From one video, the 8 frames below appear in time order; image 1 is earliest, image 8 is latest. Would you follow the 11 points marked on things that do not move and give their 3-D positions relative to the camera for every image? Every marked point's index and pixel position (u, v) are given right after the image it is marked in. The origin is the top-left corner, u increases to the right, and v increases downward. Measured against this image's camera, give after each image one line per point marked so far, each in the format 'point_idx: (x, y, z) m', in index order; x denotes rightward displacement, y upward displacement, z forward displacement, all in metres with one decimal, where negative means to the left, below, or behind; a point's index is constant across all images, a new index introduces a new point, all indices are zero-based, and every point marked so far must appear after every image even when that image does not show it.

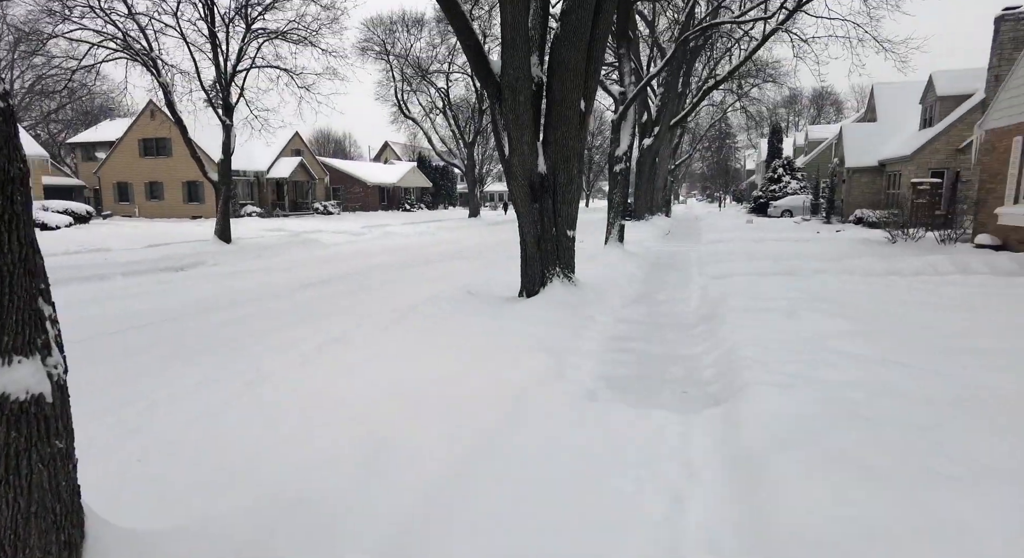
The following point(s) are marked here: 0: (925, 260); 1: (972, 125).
0: (+7.0, +0.3, +9.8) m
1: (+15.5, +5.2, +19.7) m
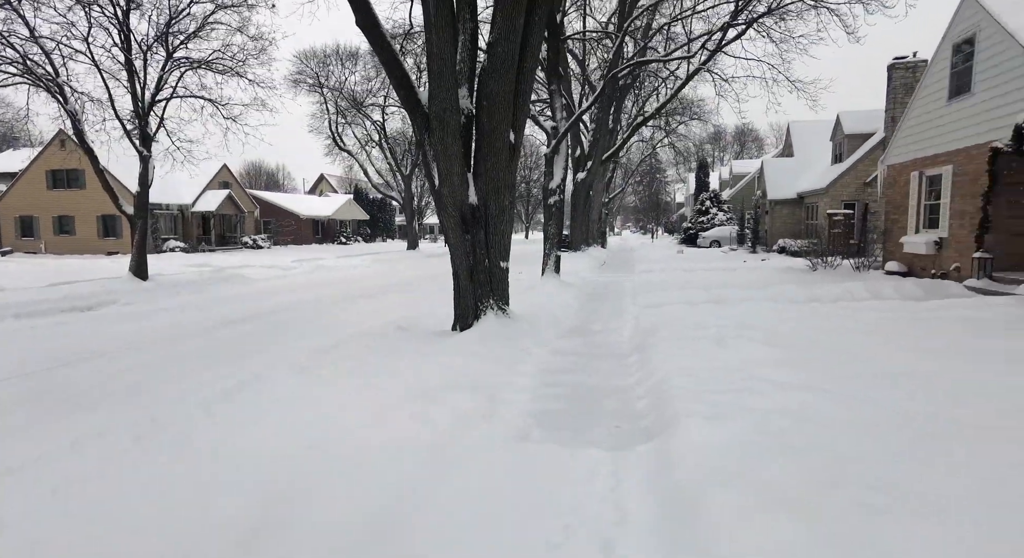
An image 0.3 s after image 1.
0: (+5.9, -0.1, +10.3) m
1: (+13.3, +4.3, +21.3) m
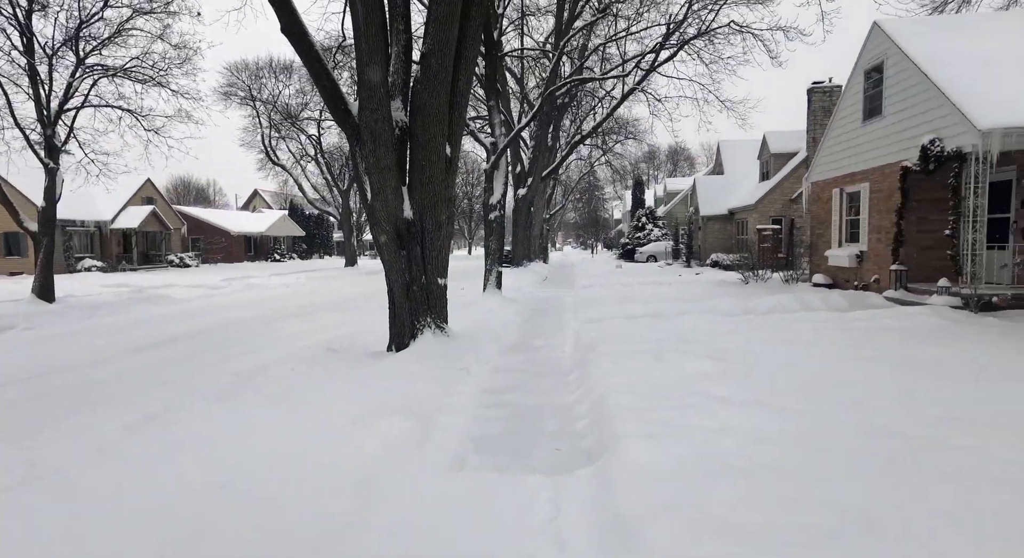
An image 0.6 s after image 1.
0: (+4.8, -0.4, +10.7) m
1: (+11.0, +3.8, +22.4) m
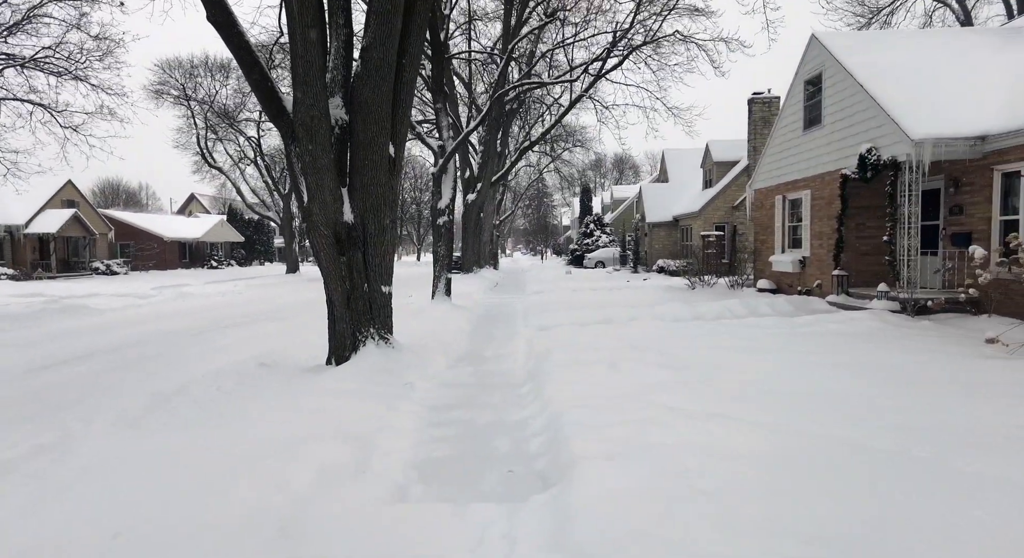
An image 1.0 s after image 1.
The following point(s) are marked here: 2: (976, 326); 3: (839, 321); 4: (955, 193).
0: (+3.9, -0.5, +10.7) m
1: (+9.1, +3.6, +23.0) m
2: (+6.2, -0.6, +7.9) m
3: (+4.8, -0.6, +8.5) m
4: (+6.8, +1.4, +9.0) m
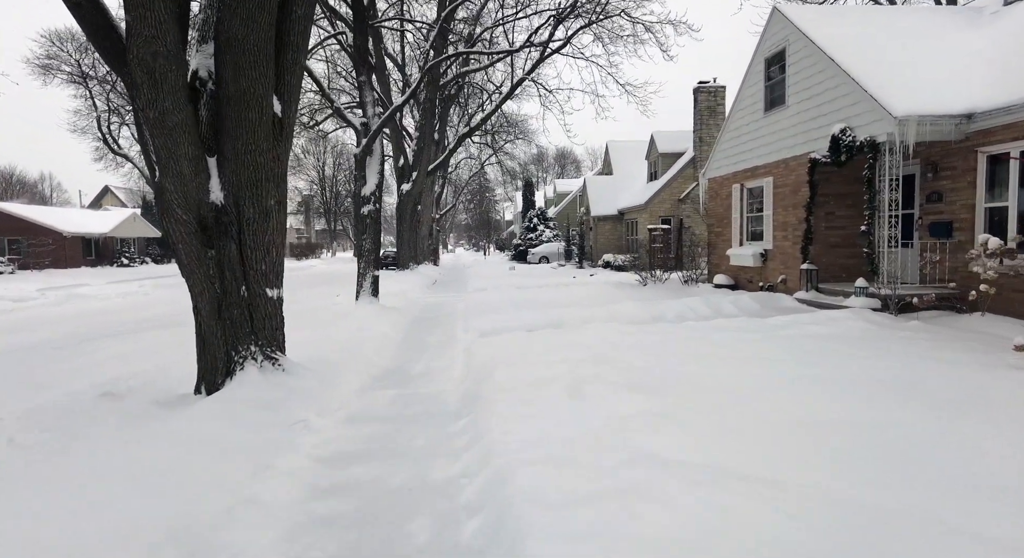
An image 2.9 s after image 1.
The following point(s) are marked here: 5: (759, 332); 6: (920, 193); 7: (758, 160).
0: (+2.8, -0.4, +9.6) m
1: (+6.8, +3.8, +22.3) m
2: (+5.5, -0.6, +7.0) m
3: (+3.9, -0.6, +7.5) m
4: (+5.9, +1.4, +8.2) m
5: (+3.1, -0.7, +7.3) m
6: (+5.9, +1.2, +8.4) m
7: (+4.8, +2.3, +11.4) m
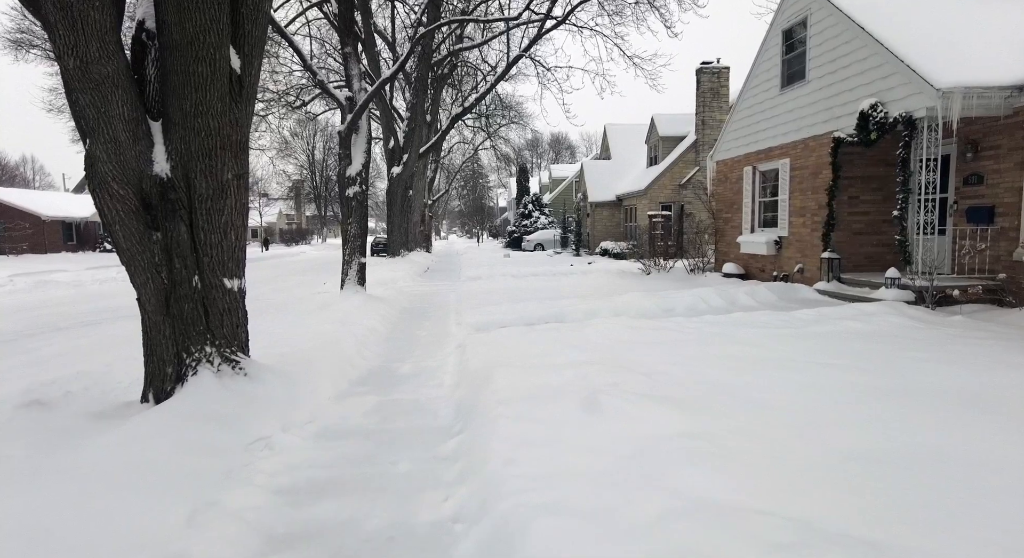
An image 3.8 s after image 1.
0: (+2.8, -0.2, +8.9) m
1: (+6.6, +4.3, +21.5) m
2: (+5.5, -0.5, +6.3) m
3: (+3.9, -0.4, +6.8) m
4: (+5.9, +1.6, +7.5) m
5: (+3.1, -0.5, +6.5) m
6: (+5.9, +1.4, +7.7) m
7: (+4.8, +2.5, +10.7) m
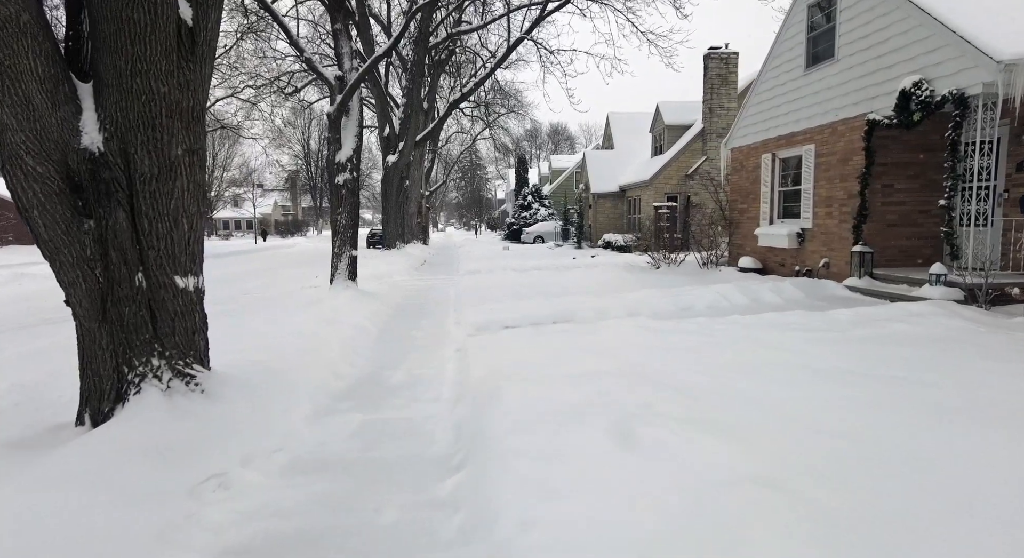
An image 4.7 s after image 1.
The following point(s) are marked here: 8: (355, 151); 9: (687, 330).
0: (+2.8, -0.2, +8.2) m
1: (+6.6, +4.5, +20.8) m
2: (+5.5, -0.4, +5.6) m
3: (+4.0, -0.4, +6.1) m
4: (+6.0, +1.6, +6.7) m
5: (+3.1, -0.5, +5.8) m
6: (+5.9, +1.4, +7.0) m
7: (+4.8, +2.6, +9.9) m
8: (-2.7, +2.2, +10.2) m
9: (+1.8, -0.5, +6.1) m
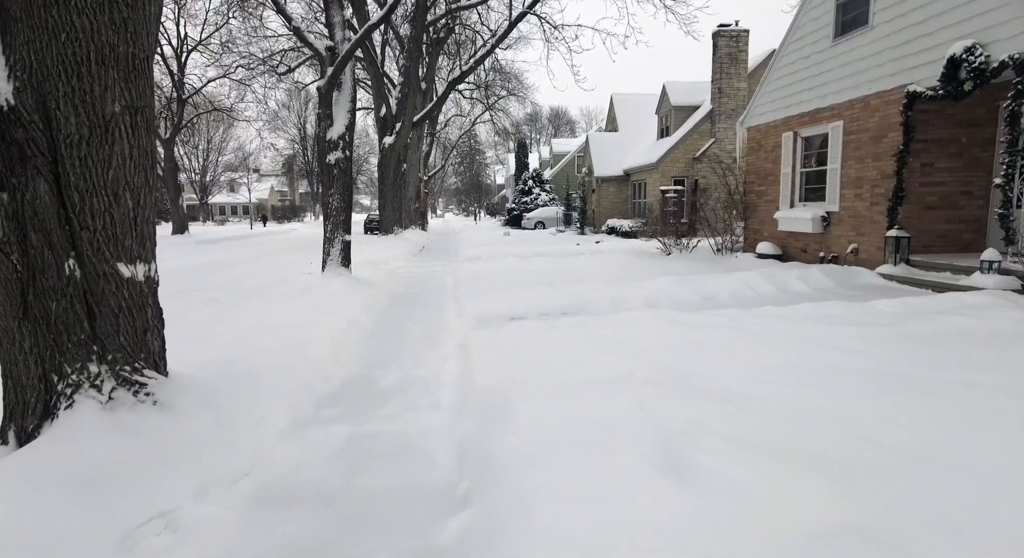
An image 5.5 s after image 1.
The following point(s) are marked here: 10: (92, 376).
0: (+2.9, 0.0, +7.5) m
1: (+6.6, +4.9, +20.0) m
2: (+5.6, -0.3, +5.0) m
3: (+4.1, -0.3, +5.5) m
4: (+6.0, +1.7, +6.1) m
5: (+3.2, -0.4, +5.2) m
6: (+6.0, +1.6, +6.3) m
7: (+4.9, +2.8, +9.2) m
8: (-2.7, +2.4, +9.5) m
9: (+1.9, -0.4, +5.5) m
10: (-2.1, -0.5, +2.9) m
